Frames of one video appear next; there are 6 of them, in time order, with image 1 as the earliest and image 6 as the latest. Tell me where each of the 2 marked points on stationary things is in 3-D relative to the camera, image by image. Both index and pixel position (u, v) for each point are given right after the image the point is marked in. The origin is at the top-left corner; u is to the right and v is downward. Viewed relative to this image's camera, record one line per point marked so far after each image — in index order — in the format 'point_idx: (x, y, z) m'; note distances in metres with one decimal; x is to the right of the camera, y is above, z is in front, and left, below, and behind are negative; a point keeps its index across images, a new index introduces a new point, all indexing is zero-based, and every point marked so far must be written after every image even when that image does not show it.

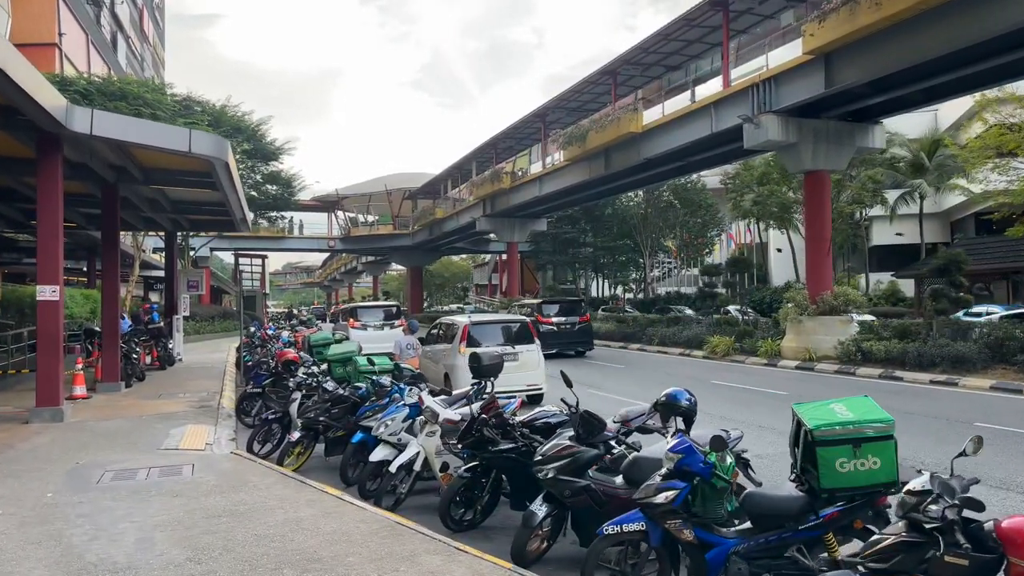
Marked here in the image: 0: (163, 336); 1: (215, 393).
0: (-9.0, -1.3, +18.8) m
1: (-5.5, -2.0, +13.5) m
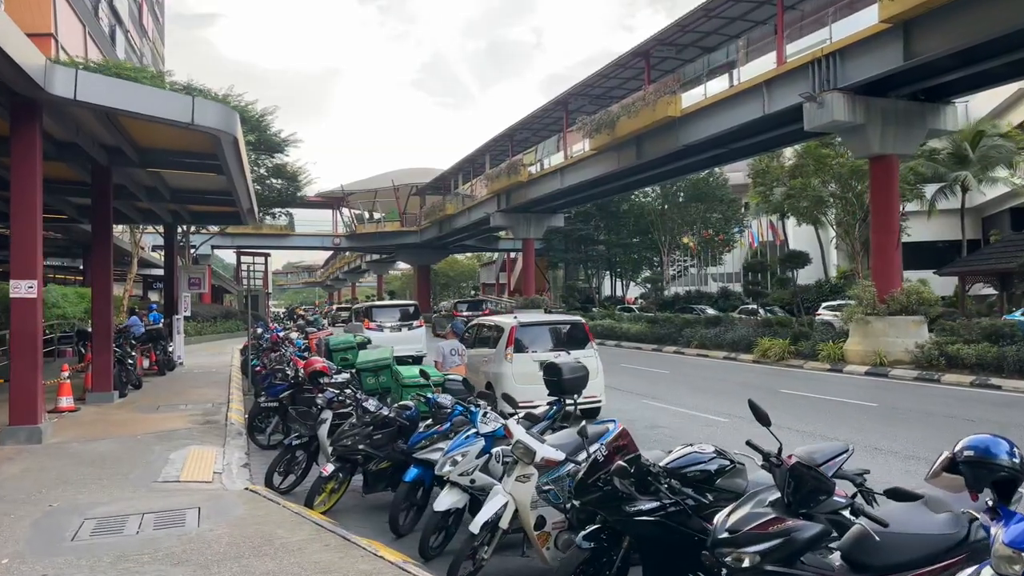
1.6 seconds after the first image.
0: (-8.2, -1.2, +17.1) m
1: (-4.7, -1.9, +11.8) m
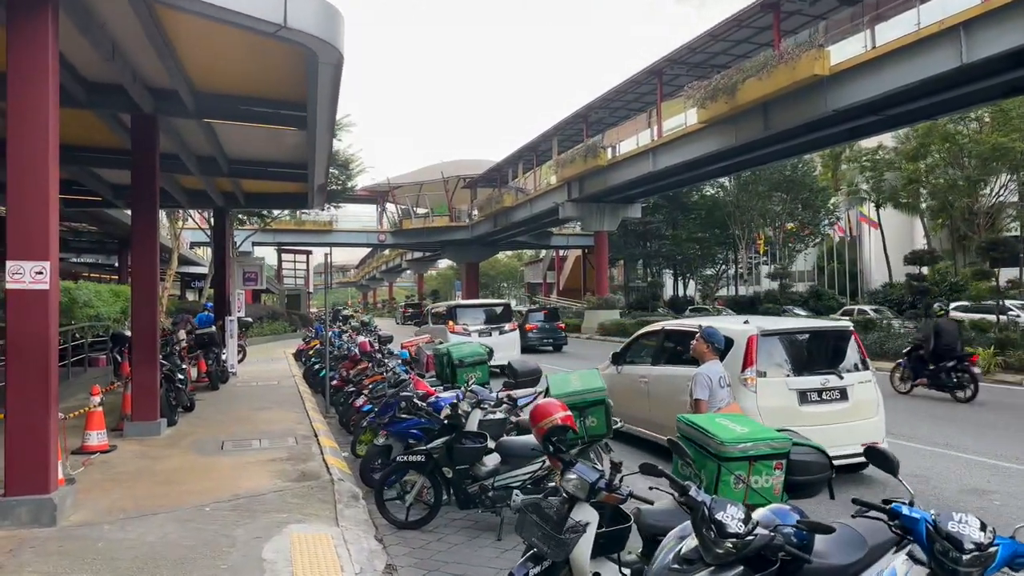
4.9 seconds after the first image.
0: (-5.7, -1.1, +14.0) m
1: (-2.4, -1.8, +8.6) m
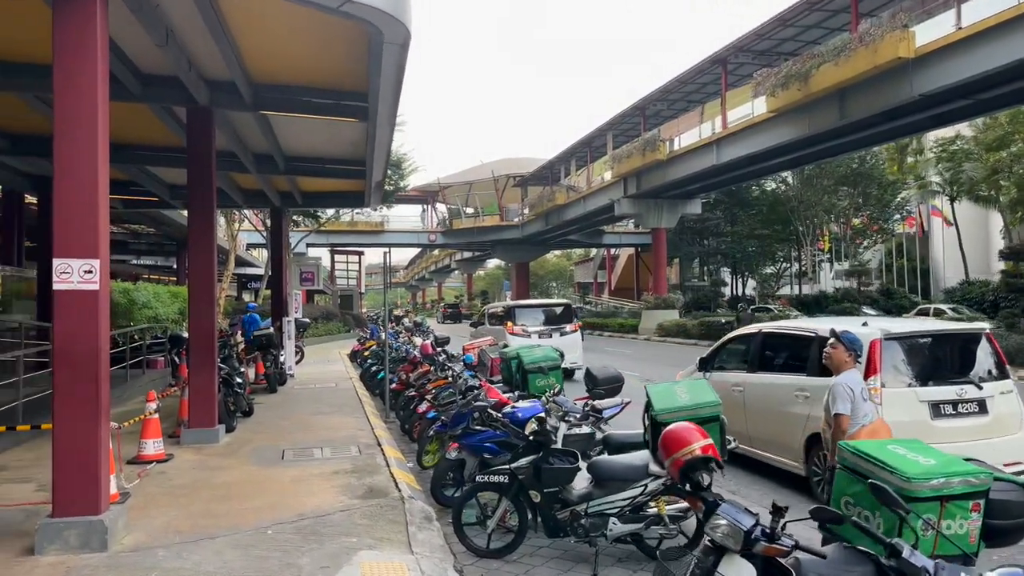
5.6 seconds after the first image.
0: (-4.5, -1.1, +13.6) m
1: (-1.6, -1.8, +8.0) m
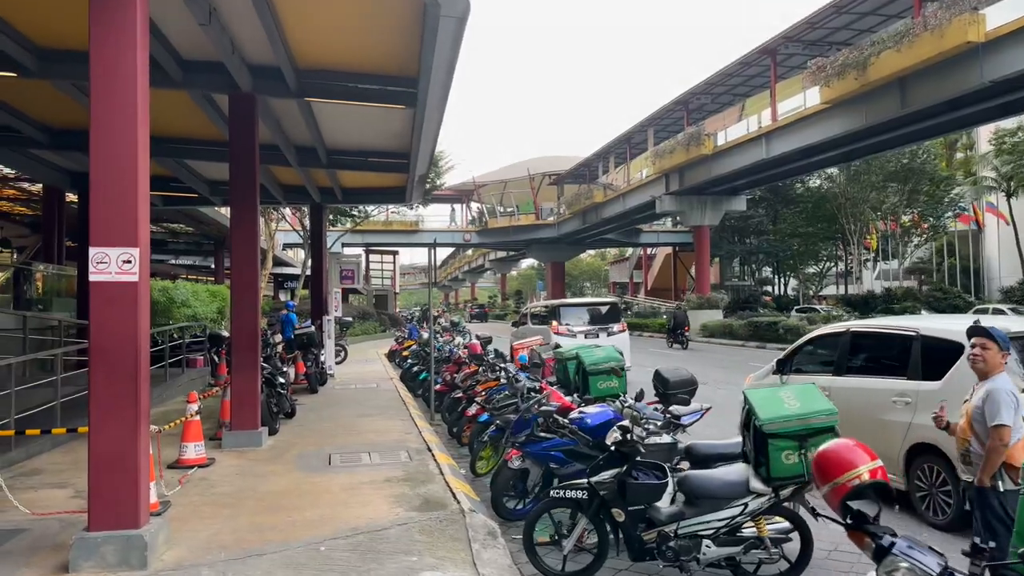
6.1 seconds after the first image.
0: (-3.6, -1.1, +13.3) m
1: (-0.9, -1.8, +7.6) m
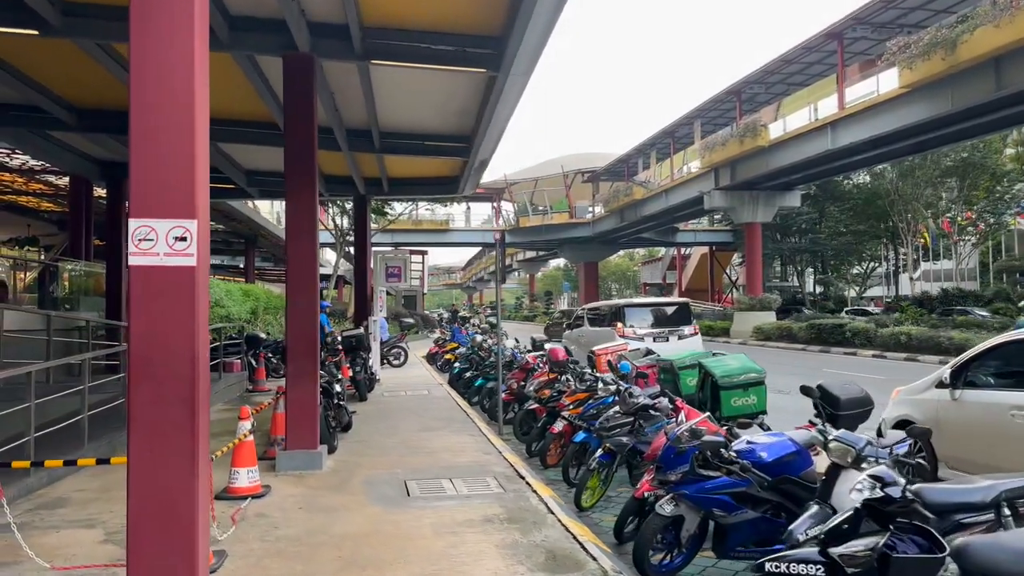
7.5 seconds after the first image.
0: (-2.5, -1.0, +12.0) m
1: (0.0, -1.7, +6.3) m
